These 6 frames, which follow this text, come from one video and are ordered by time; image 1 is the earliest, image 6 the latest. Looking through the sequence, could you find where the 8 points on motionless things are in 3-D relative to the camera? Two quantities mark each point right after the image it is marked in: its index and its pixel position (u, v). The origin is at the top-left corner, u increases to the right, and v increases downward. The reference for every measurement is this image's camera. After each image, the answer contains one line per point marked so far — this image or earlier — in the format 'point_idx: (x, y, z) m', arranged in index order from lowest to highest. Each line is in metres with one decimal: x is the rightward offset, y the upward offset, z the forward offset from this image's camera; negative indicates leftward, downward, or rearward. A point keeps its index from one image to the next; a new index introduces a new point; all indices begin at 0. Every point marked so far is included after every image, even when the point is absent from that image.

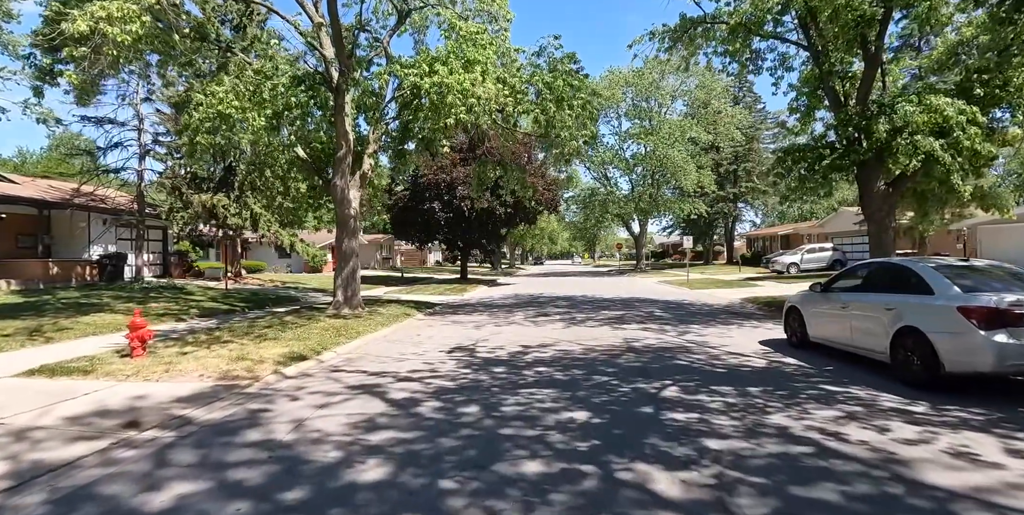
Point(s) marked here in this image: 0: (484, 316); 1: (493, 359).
0: (-0.8, -1.6, +16.1) m
1: (-0.3, -1.6, +9.2) m
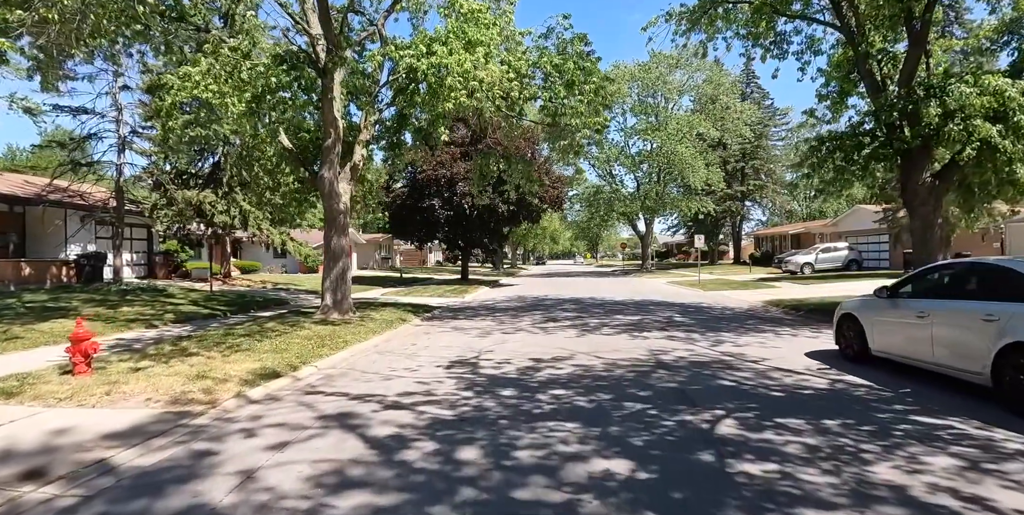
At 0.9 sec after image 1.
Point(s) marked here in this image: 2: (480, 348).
0: (-0.6, -1.6, +14.6) m
1: (-0.2, -1.6, +7.8) m
2: (-0.6, -1.6, +10.5) m
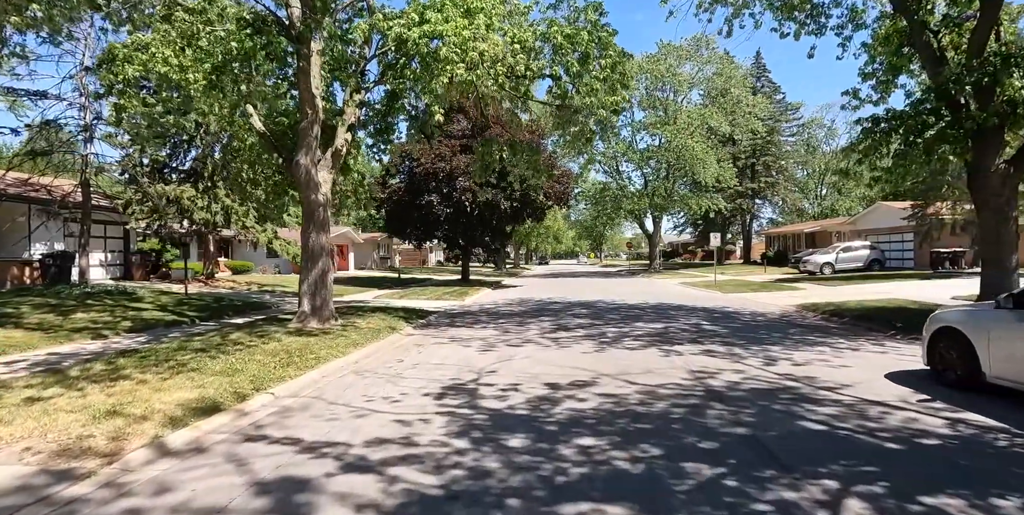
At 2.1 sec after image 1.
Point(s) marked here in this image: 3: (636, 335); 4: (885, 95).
0: (-0.5, -1.6, +12.8) m
1: (-0.1, -1.6, +5.9) m
2: (-0.5, -1.6, +8.6) m
3: (+2.4, -1.5, +11.3) m
4: (+9.2, +4.0, +14.4) m
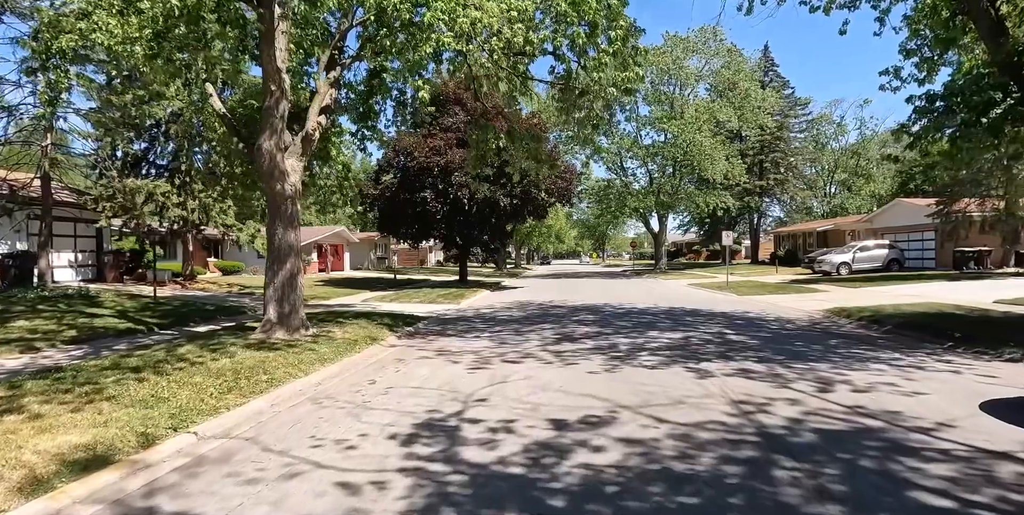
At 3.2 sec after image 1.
0: (-0.6, -1.6, +11.1) m
1: (-0.1, -1.6, +4.3) m
2: (-0.5, -1.6, +7.0) m
3: (+2.3, -1.5, +9.7) m
4: (+9.1, +4.0, +12.7) m
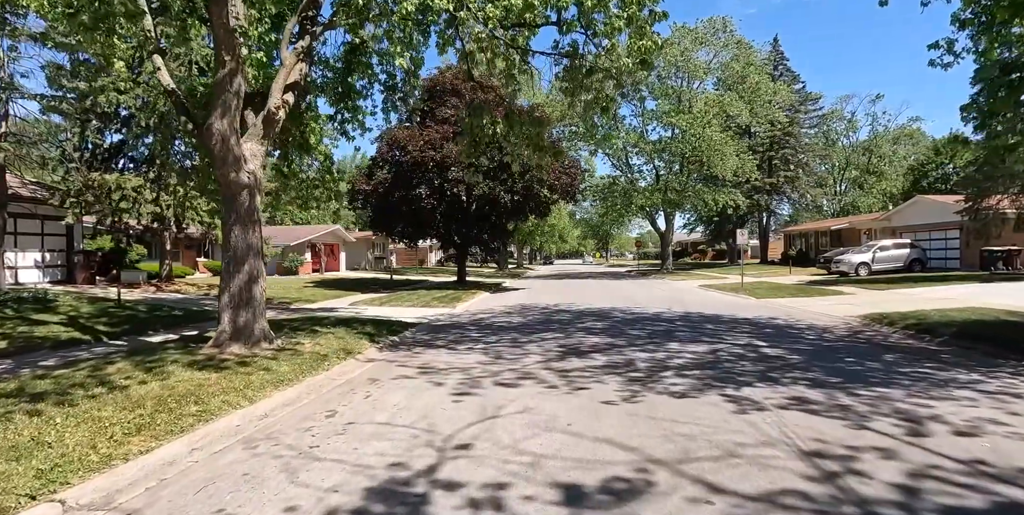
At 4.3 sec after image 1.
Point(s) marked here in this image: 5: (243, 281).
0: (-0.6, -1.6, +9.5) m
1: (-0.2, -1.6, +2.7) m
2: (-0.6, -1.6, +5.4) m
3: (+2.3, -1.5, +8.0) m
4: (+9.1, +4.0, +11.1) m
5: (-4.2, -0.3, +9.2) m
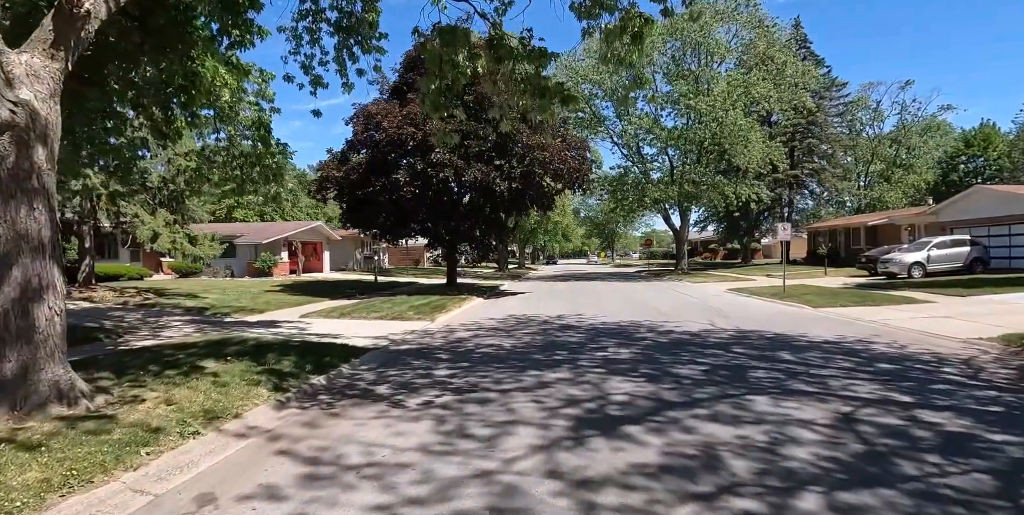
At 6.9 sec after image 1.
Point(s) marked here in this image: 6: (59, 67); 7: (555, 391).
0: (-0.8, -1.6, +5.5) m
1: (-0.4, -1.6, -1.4) m
2: (-0.8, -1.6, +1.3) m
3: (+2.1, -1.5, +4.0) m
4: (+8.9, +4.0, +7.0) m
5: (-4.4, -0.3, +5.2) m
6: (-4.2, +1.8, +5.6) m
7: (+0.5, -1.5, +6.7) m
